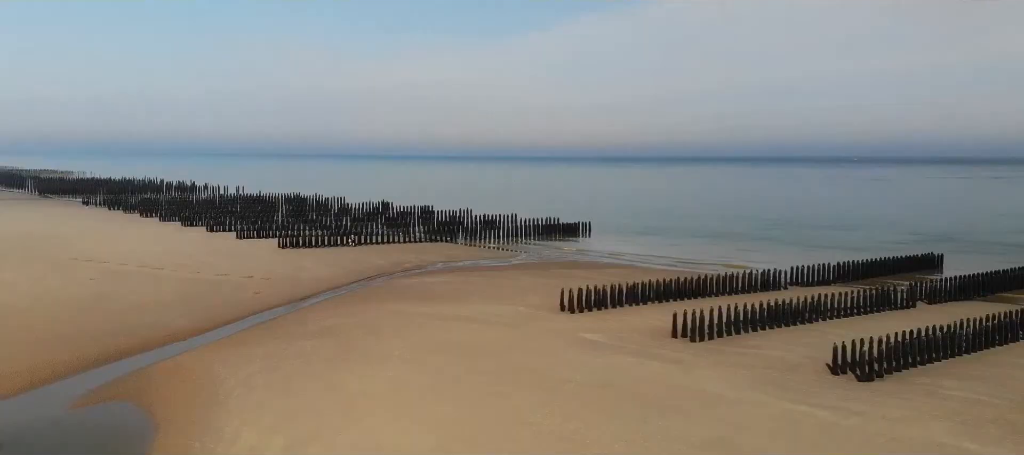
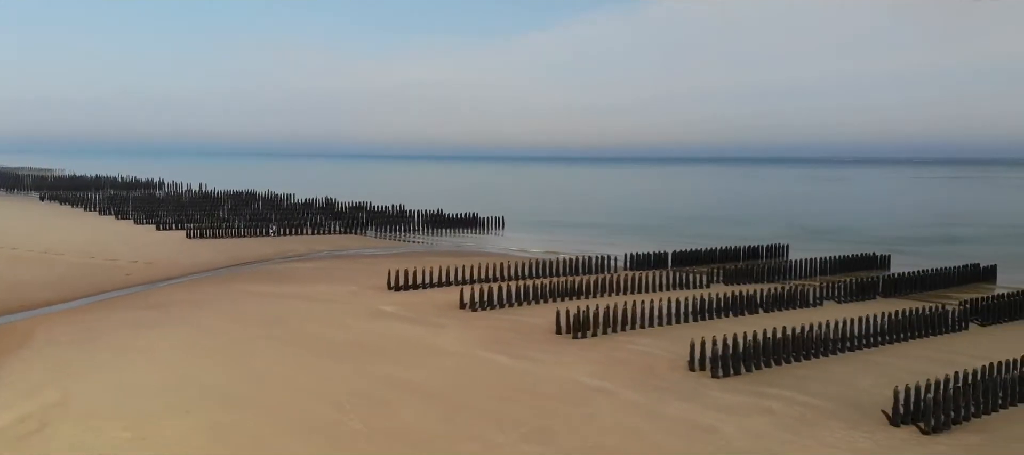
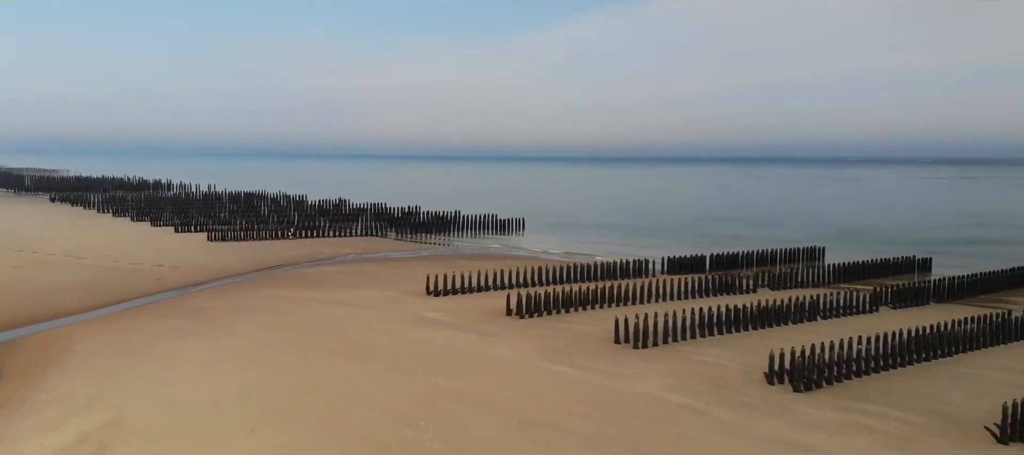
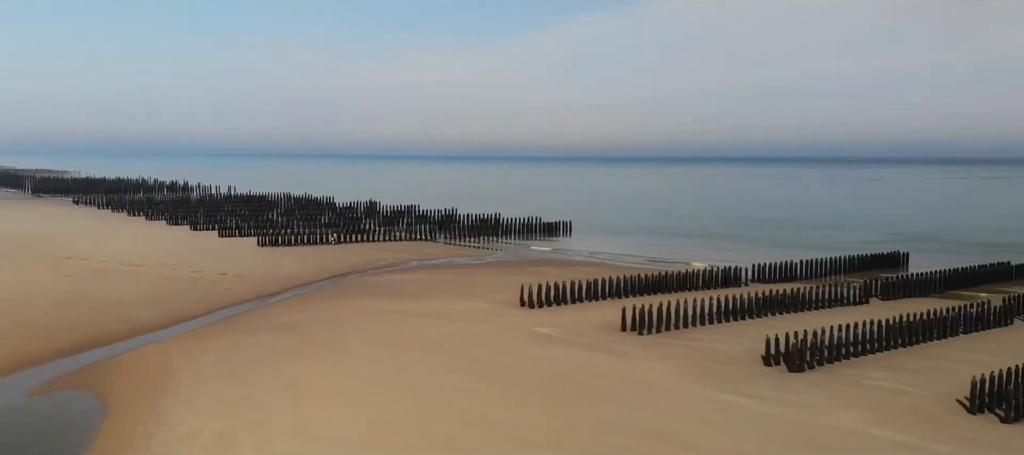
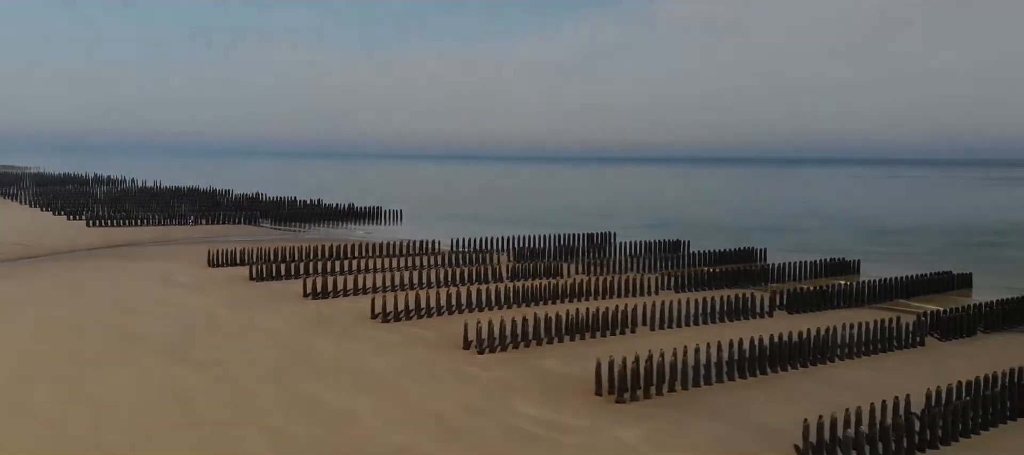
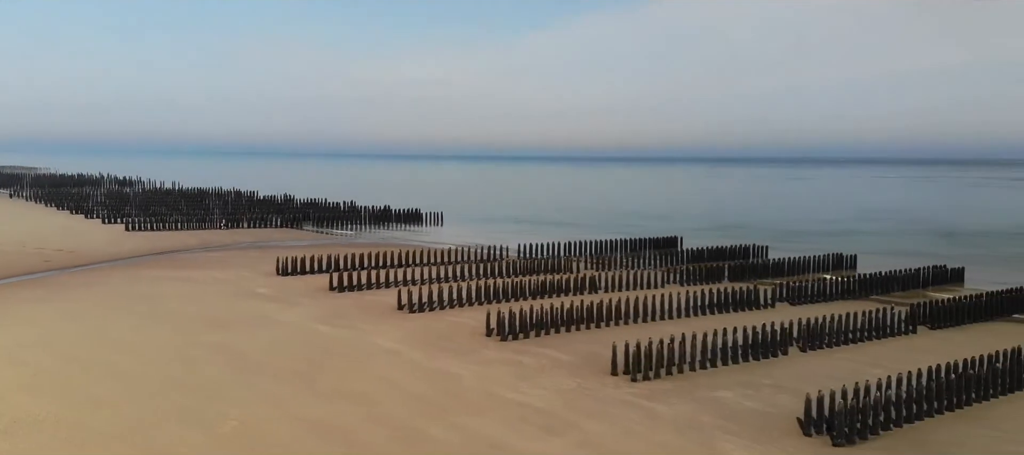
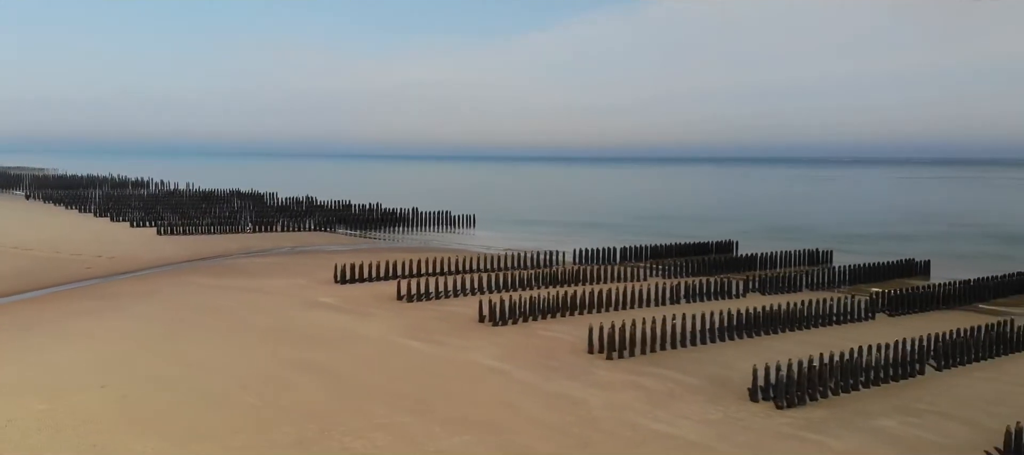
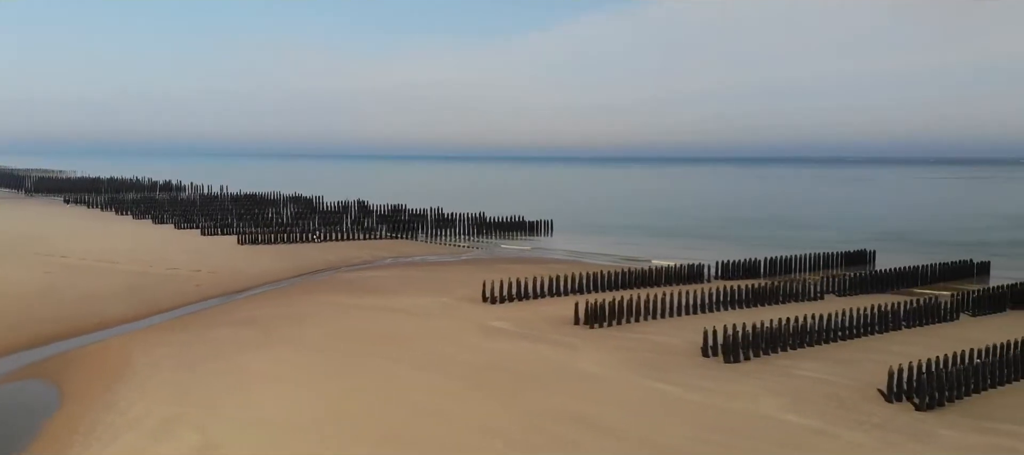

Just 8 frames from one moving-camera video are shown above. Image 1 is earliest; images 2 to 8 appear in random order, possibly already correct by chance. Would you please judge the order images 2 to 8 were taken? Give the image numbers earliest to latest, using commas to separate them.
4, 8, 3, 2, 7, 6, 5
